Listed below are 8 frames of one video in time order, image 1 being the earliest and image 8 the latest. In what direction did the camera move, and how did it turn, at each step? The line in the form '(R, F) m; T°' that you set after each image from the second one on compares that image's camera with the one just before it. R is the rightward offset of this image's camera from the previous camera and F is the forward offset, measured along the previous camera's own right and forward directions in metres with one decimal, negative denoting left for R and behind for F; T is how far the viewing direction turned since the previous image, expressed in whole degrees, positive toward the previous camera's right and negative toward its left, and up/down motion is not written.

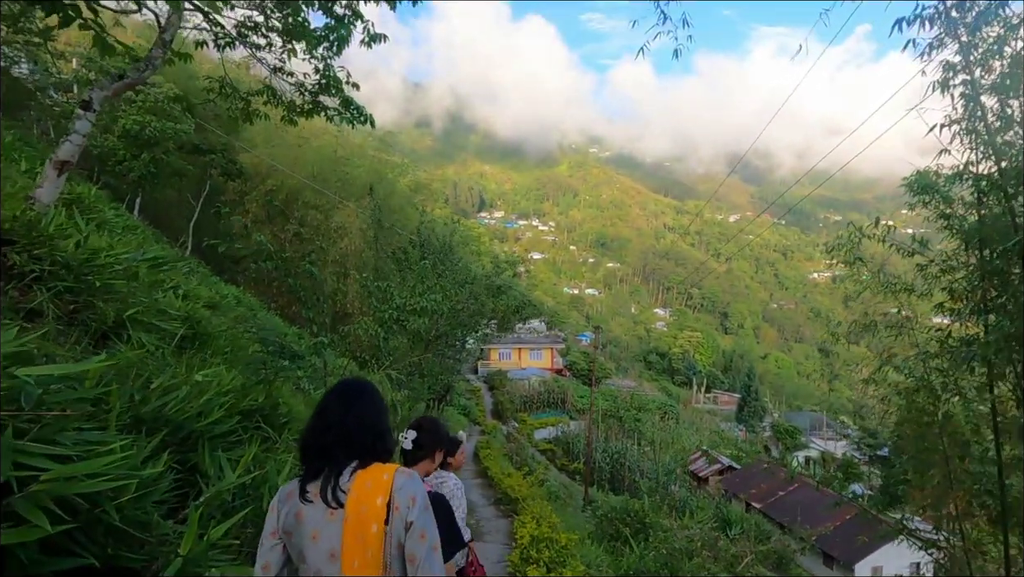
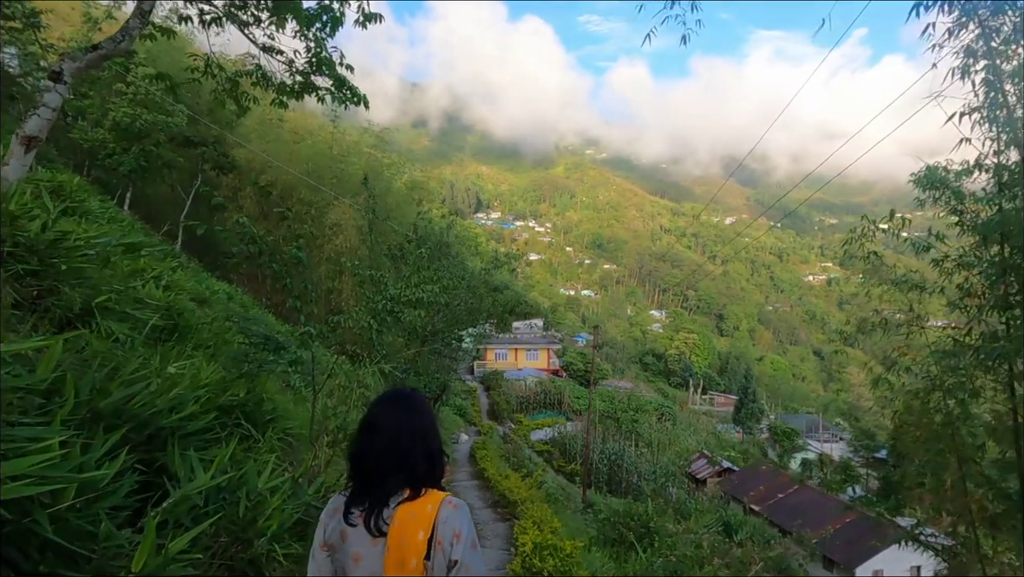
(0.0, +0.3) m; 0°
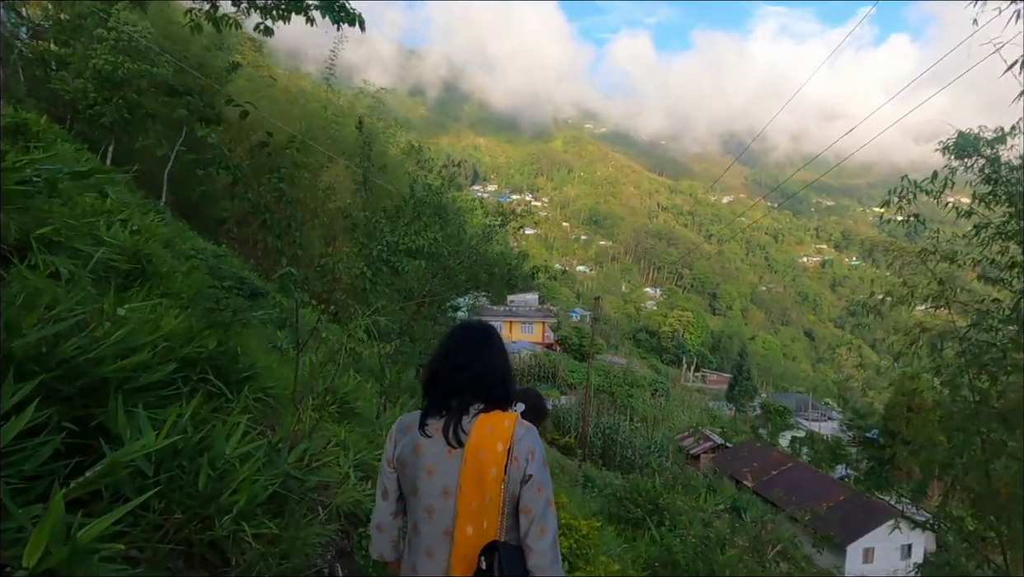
(-0.1, +0.5) m; +1°
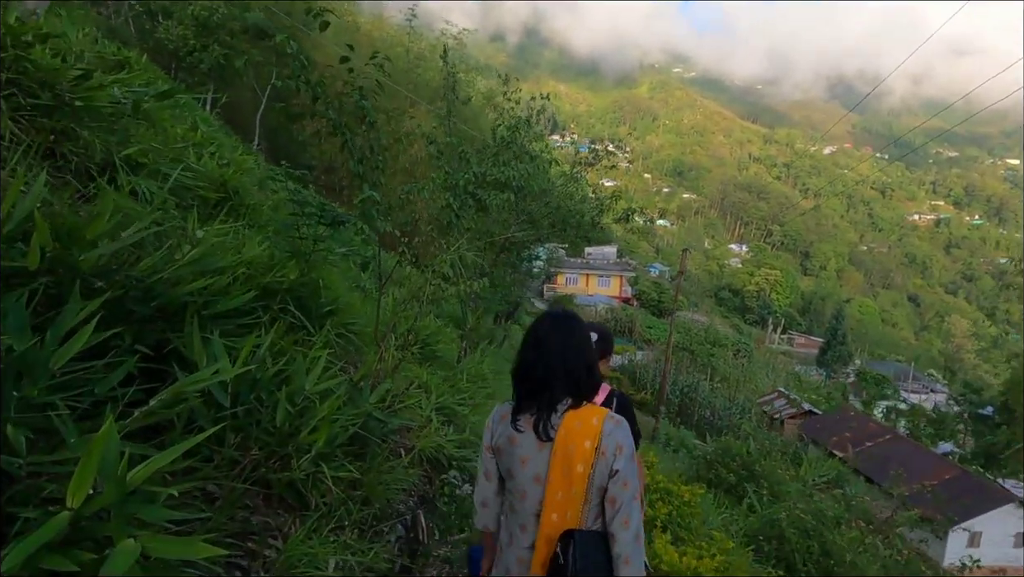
(-0.1, +0.3) m; -8°
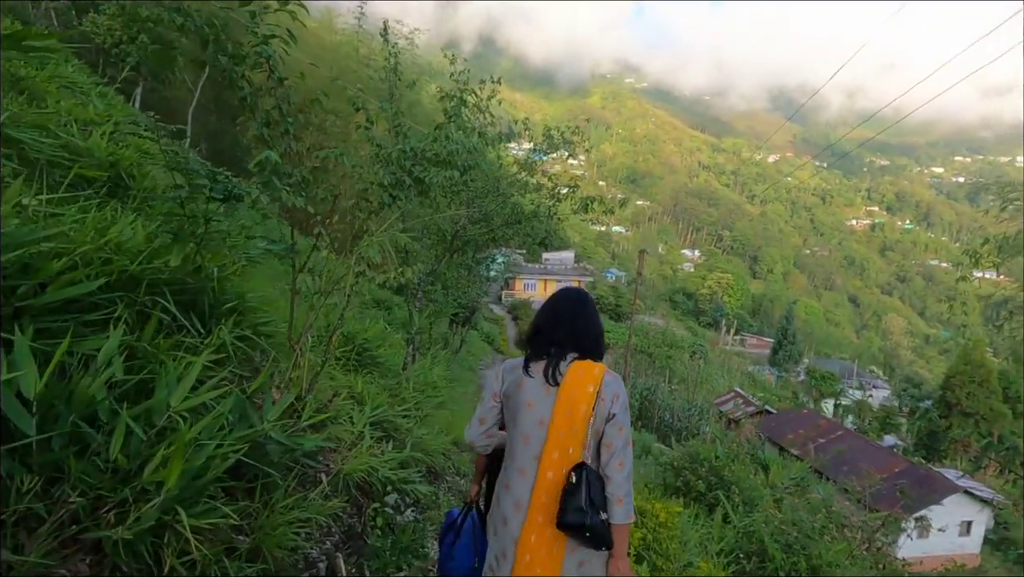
(+0.1, +0.4) m; +4°
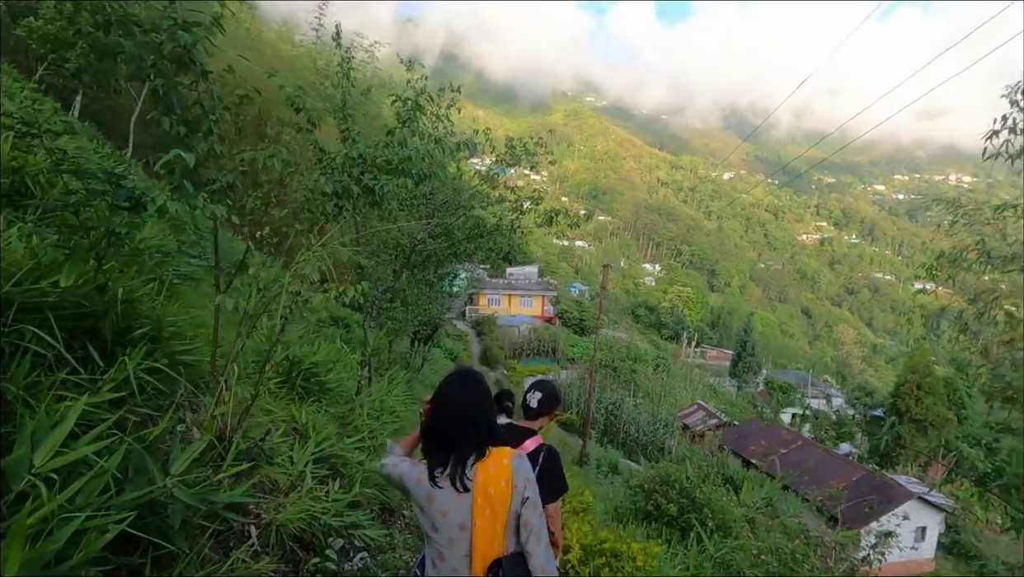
(0.0, +0.2) m; +4°
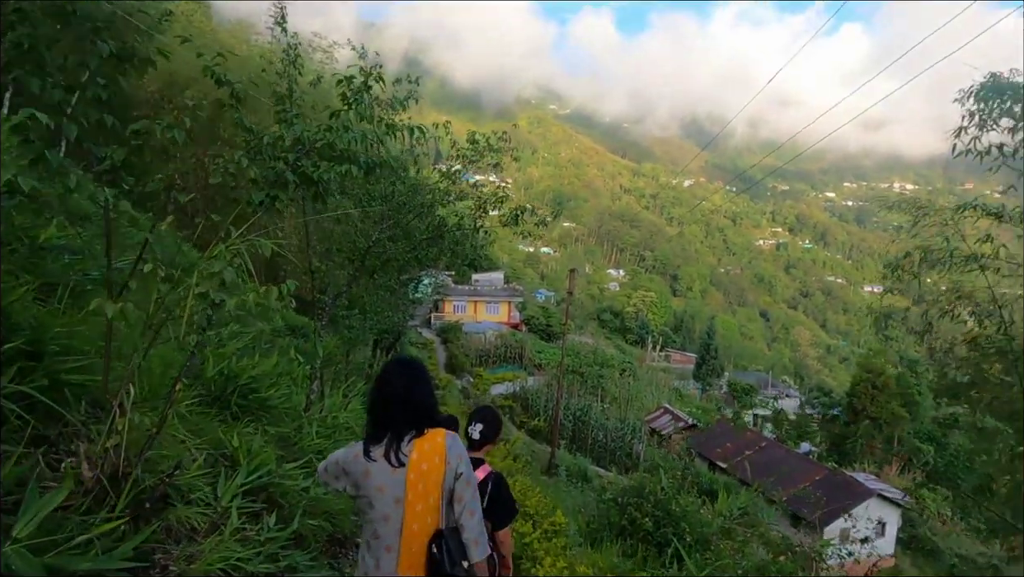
(0.0, +0.3) m; +4°
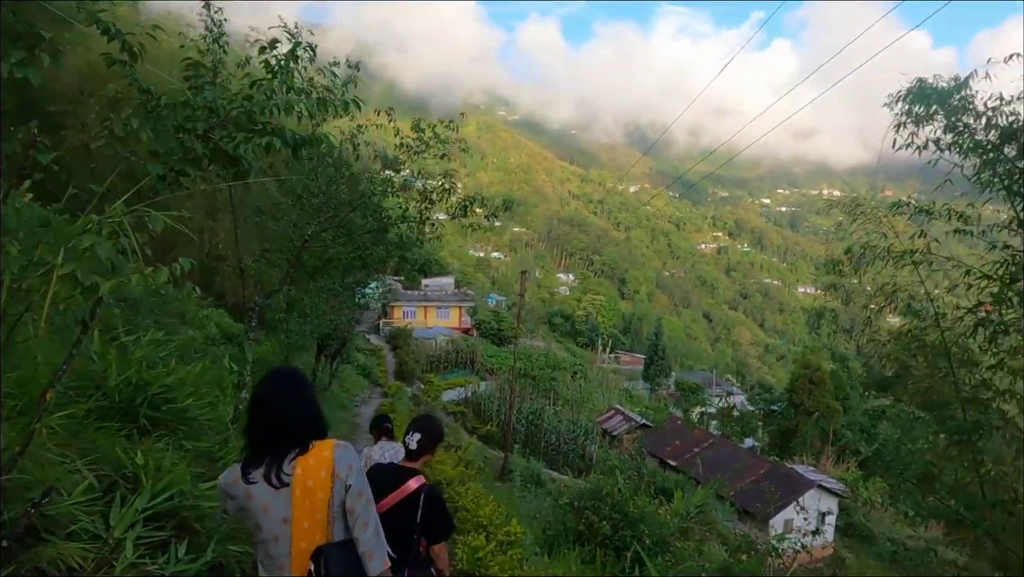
(0.0, +0.2) m; +5°
